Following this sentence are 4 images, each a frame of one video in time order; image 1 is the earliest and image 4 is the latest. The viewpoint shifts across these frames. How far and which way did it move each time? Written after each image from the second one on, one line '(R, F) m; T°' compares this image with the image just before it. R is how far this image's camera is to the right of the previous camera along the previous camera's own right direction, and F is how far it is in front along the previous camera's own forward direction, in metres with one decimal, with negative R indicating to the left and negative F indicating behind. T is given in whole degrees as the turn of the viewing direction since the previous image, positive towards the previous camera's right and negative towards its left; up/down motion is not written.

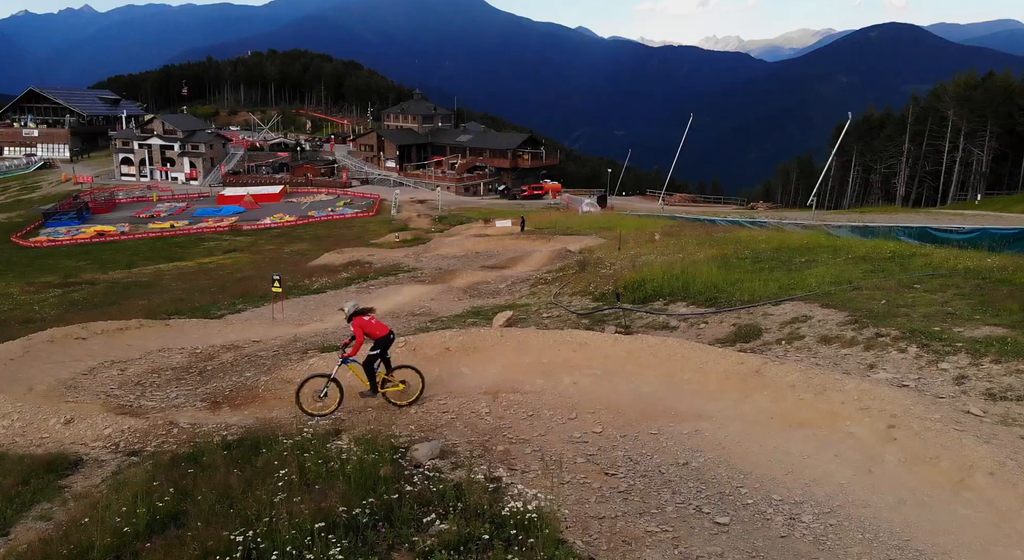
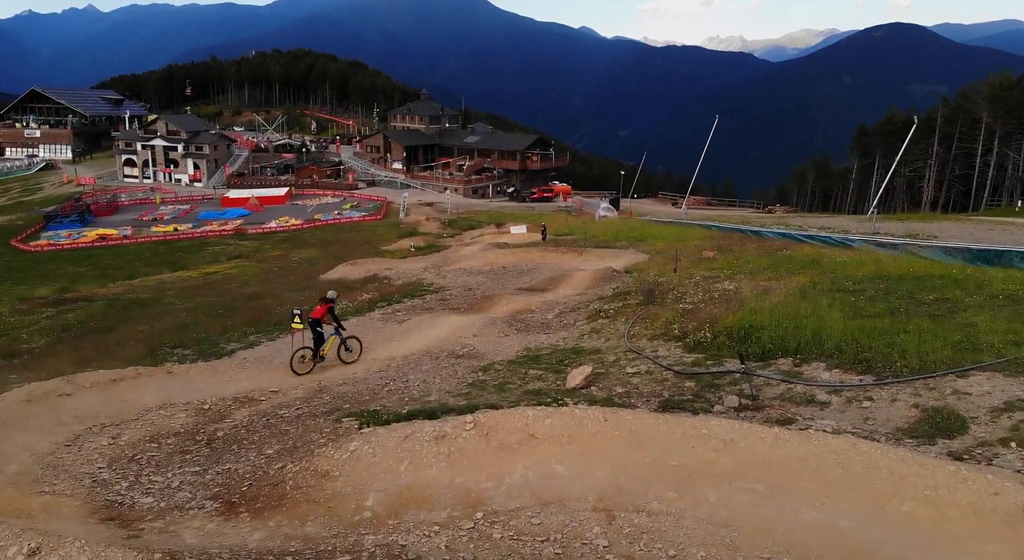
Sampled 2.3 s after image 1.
(-1.4, +3.1) m; 0°
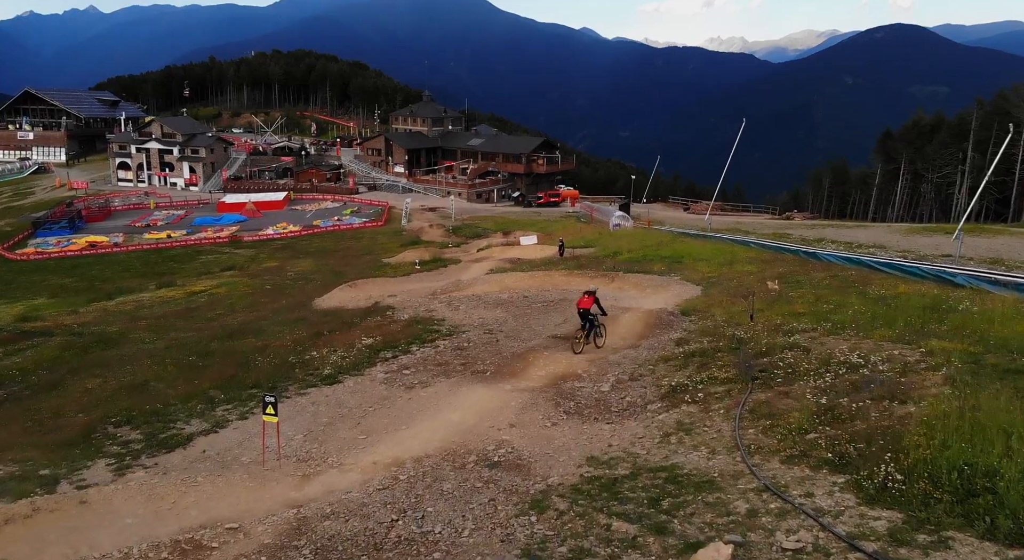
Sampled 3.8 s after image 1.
(-1.0, +5.1) m; 0°
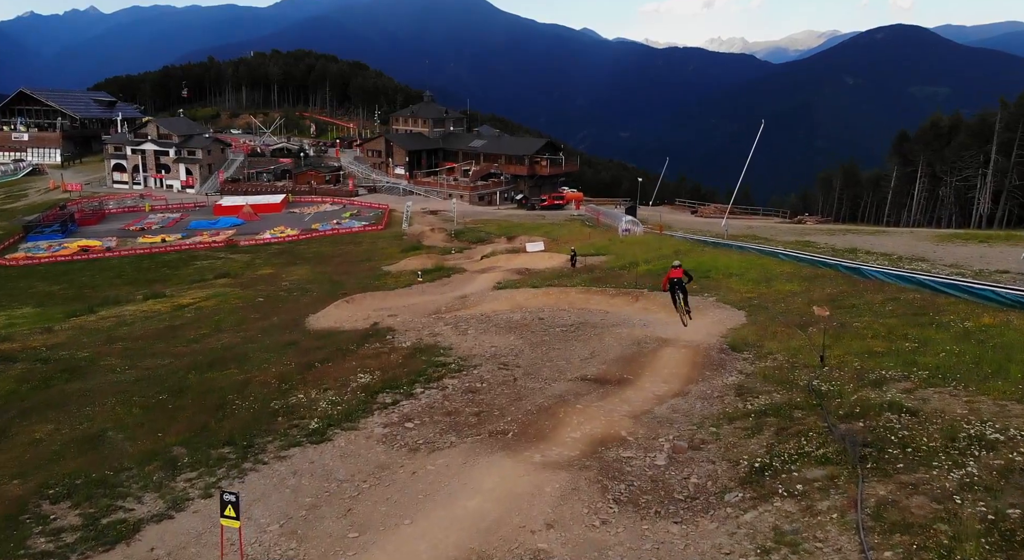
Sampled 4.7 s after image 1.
(-0.6, +3.4) m; 0°
